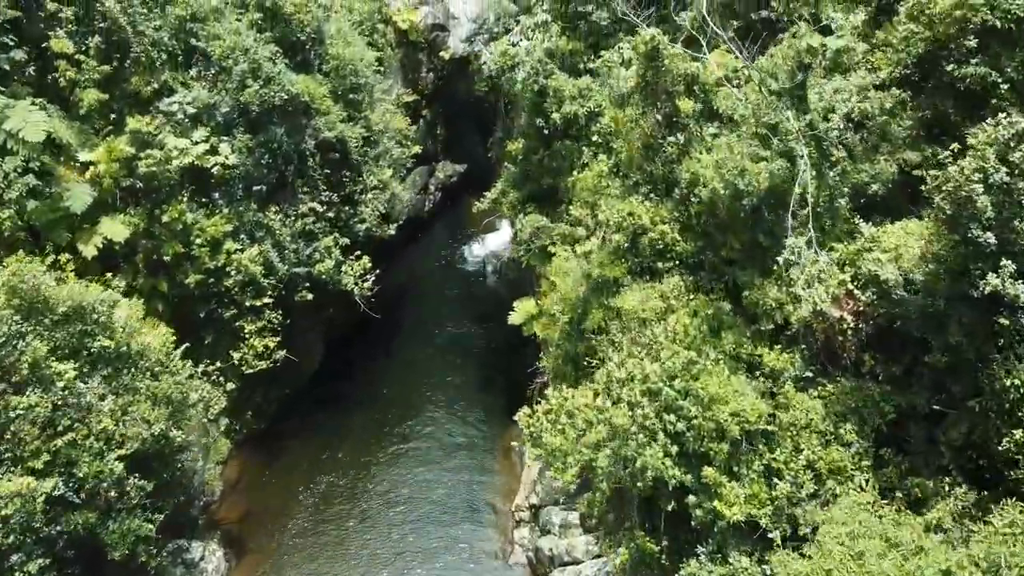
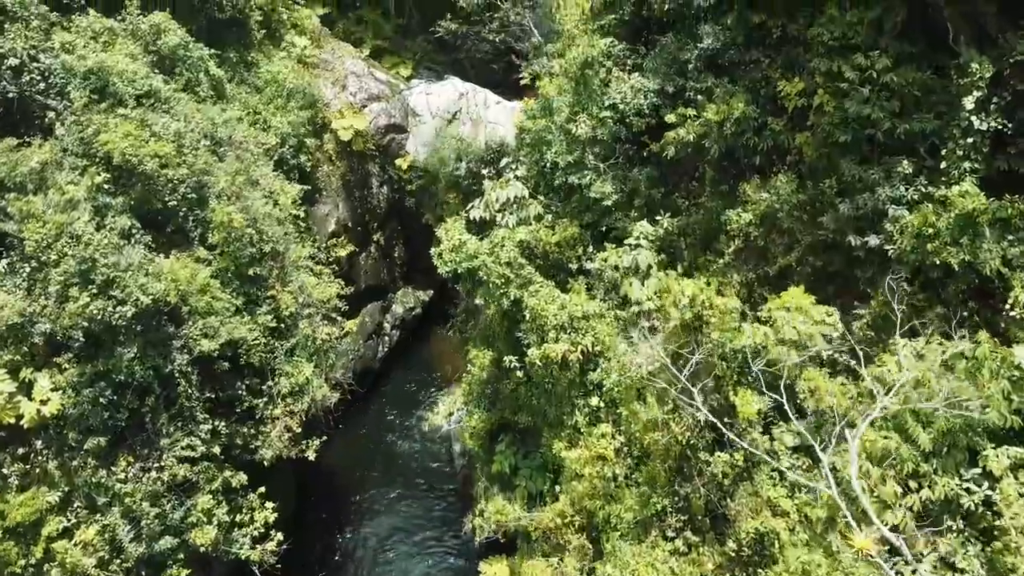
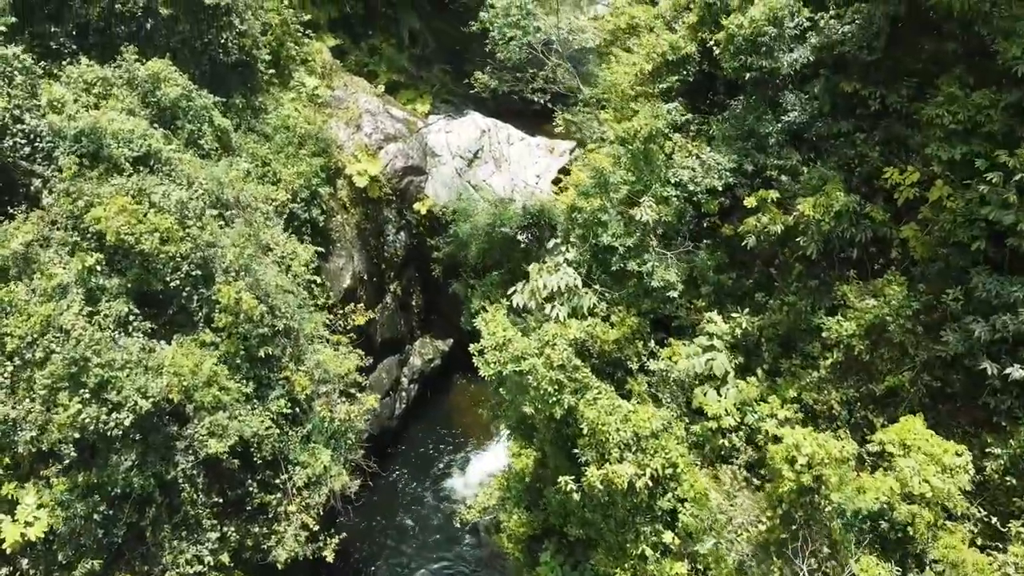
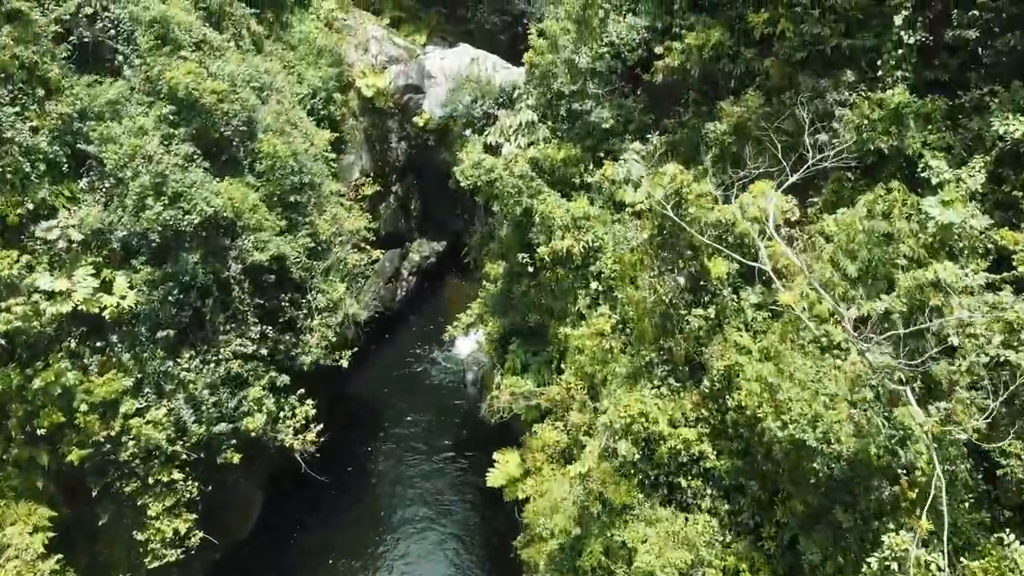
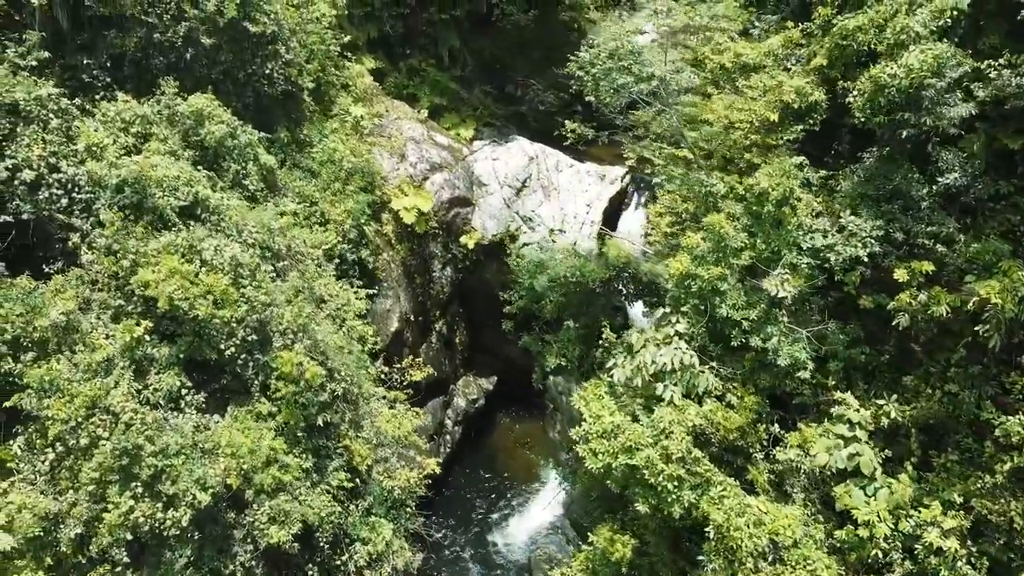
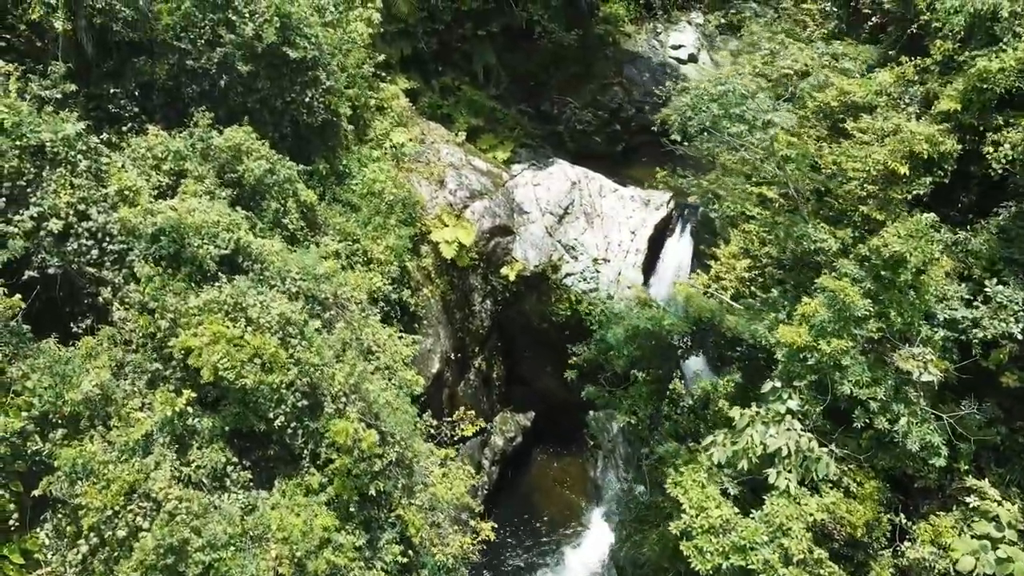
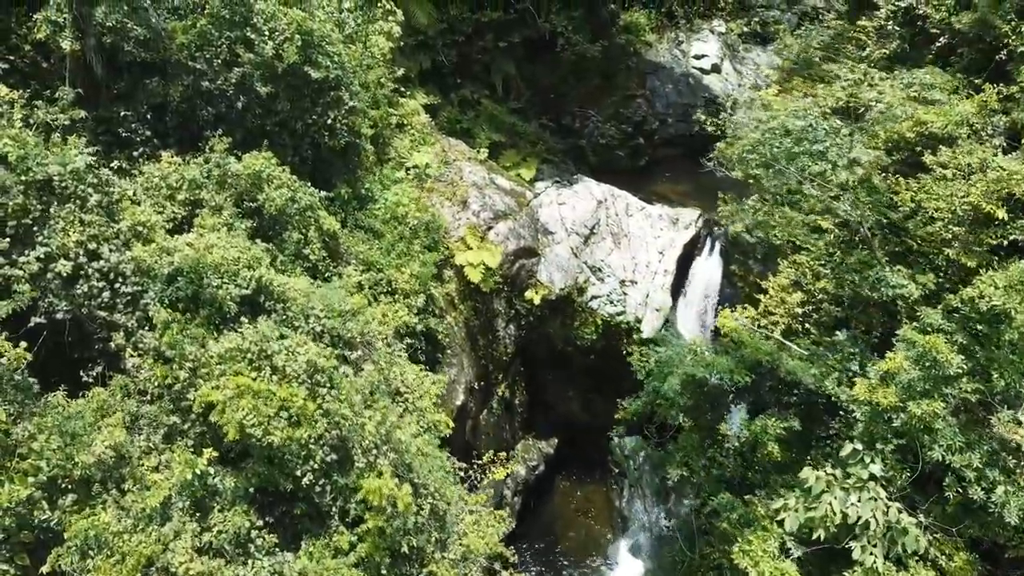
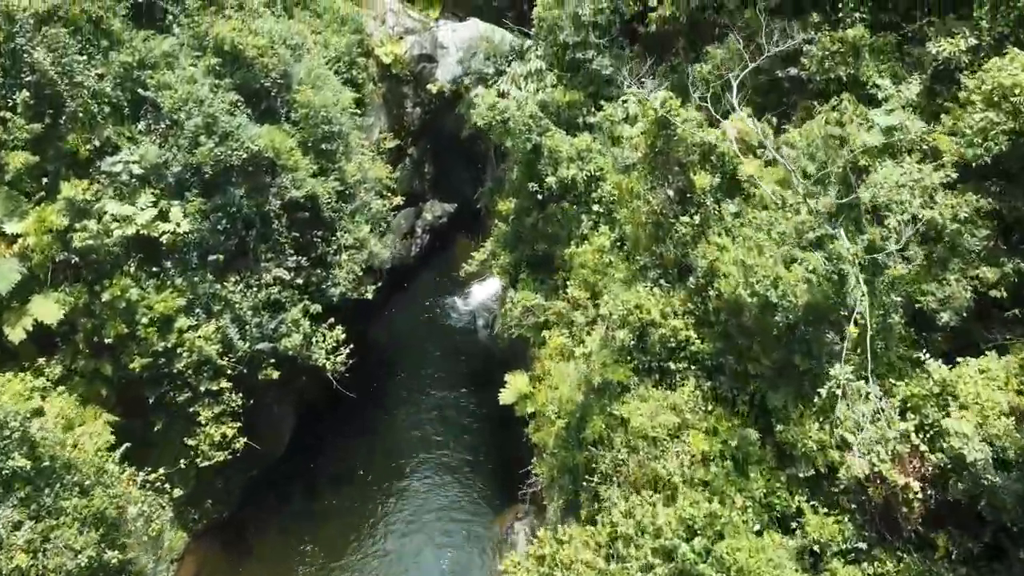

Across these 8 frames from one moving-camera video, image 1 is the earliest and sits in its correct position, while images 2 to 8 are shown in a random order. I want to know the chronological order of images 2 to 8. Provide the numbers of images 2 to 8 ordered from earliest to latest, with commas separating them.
8, 4, 2, 3, 5, 6, 7
